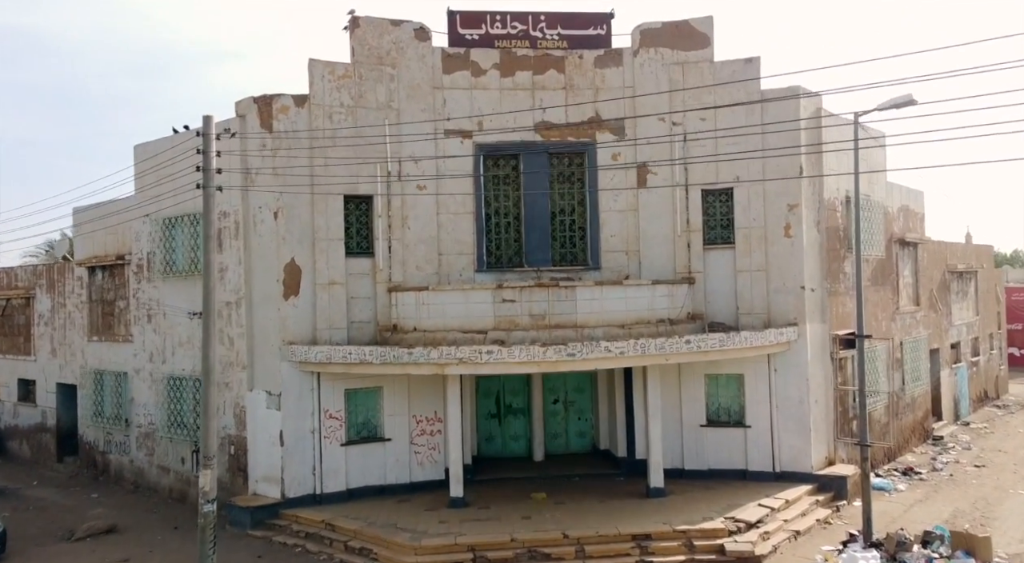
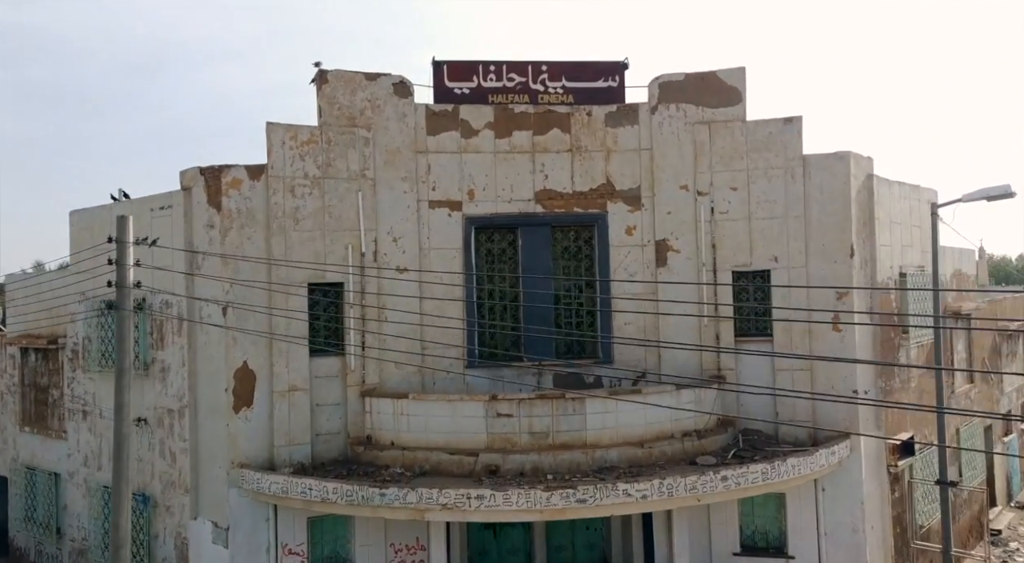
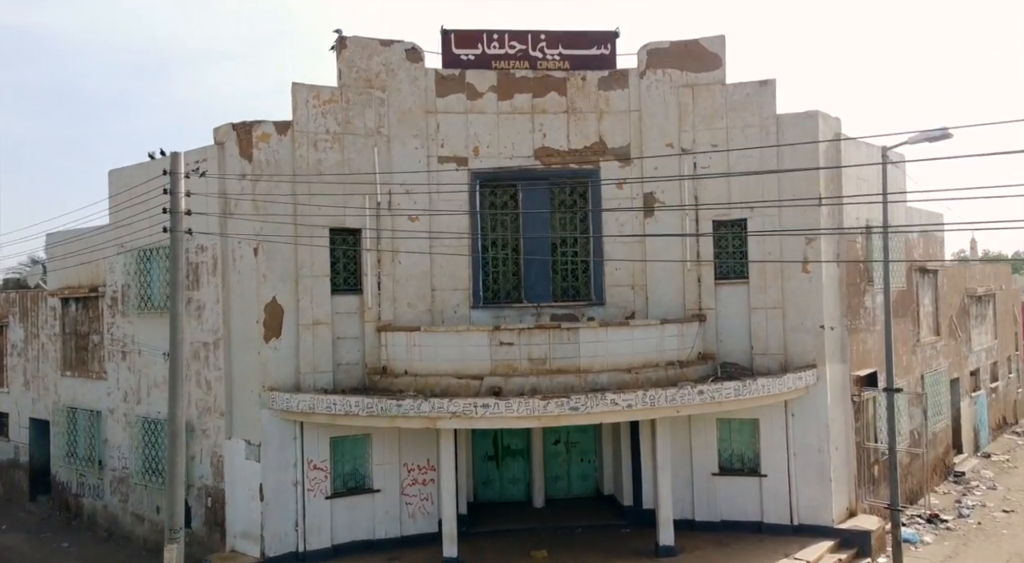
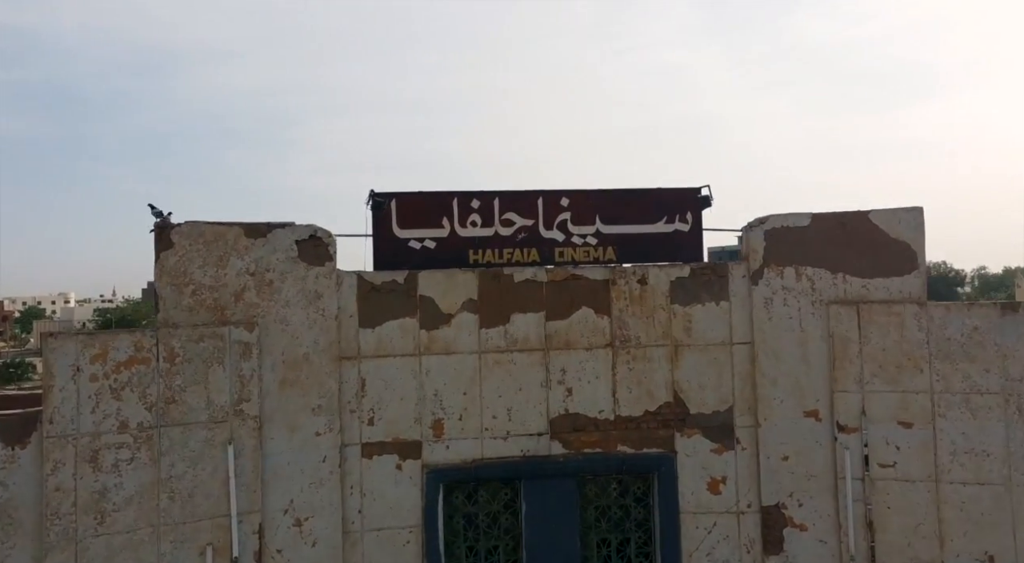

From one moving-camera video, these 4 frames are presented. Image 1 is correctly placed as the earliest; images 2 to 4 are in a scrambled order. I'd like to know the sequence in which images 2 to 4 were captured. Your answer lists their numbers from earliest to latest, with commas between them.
3, 2, 4
